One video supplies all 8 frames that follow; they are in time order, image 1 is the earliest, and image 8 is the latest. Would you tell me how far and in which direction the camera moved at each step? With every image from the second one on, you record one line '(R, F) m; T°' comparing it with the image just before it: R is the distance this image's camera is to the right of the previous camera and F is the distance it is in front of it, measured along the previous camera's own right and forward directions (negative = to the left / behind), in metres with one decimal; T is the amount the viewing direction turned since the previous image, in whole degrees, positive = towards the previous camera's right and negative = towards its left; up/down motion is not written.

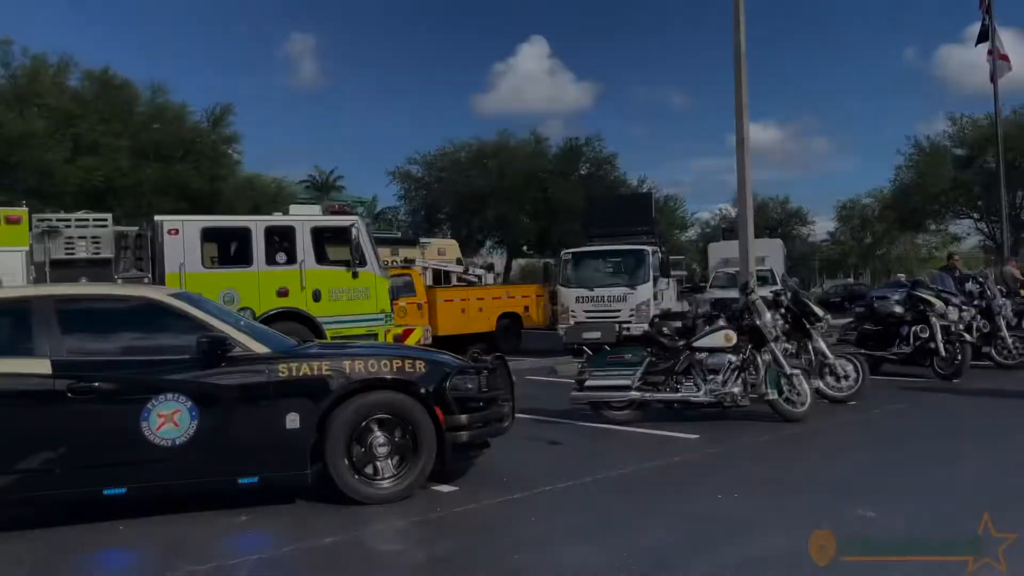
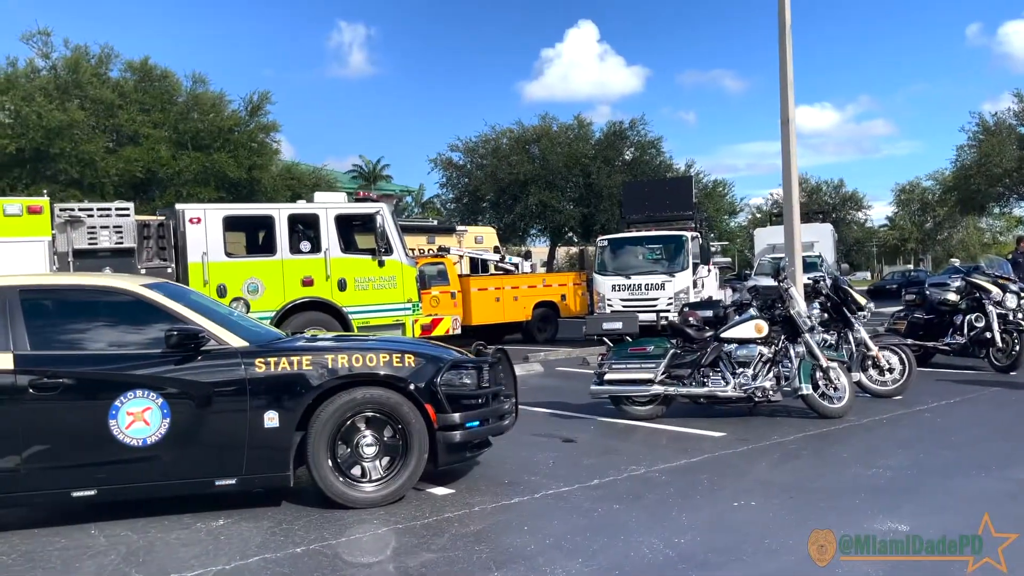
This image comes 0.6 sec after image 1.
(+0.3, +0.5) m; -3°
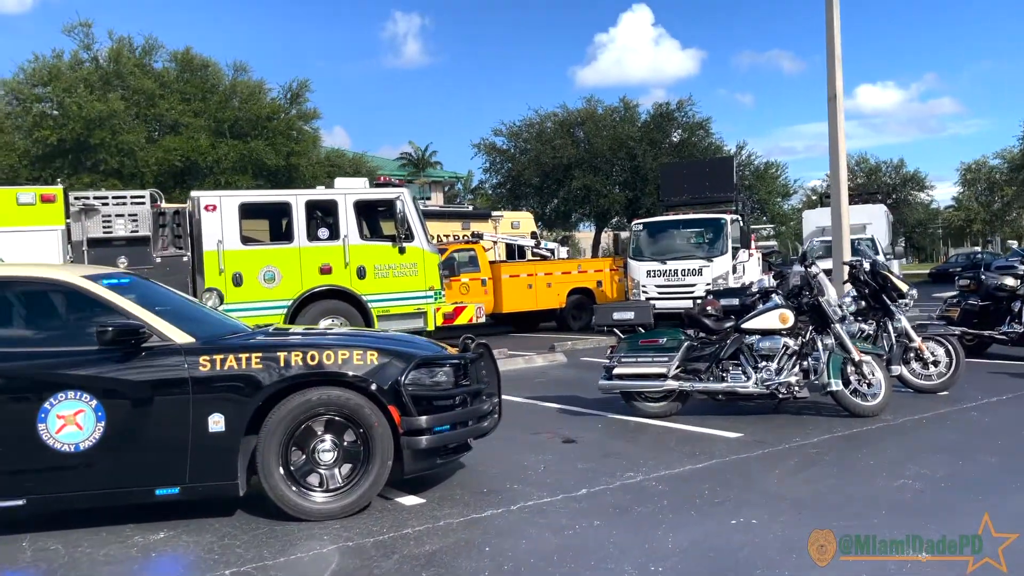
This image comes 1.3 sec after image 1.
(+0.5, +0.6) m; -4°
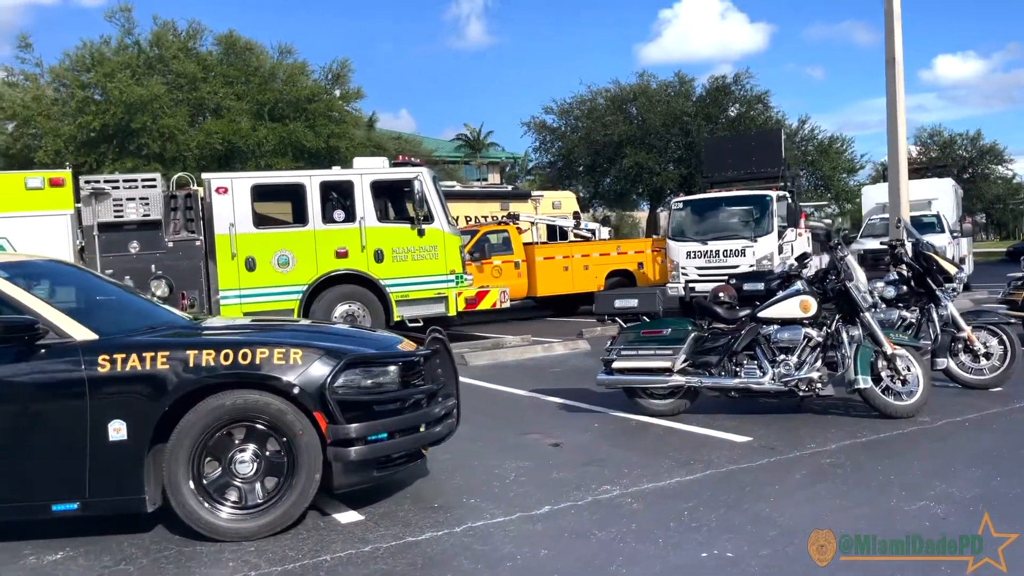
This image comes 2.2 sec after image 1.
(+0.6, +0.7) m; -4°
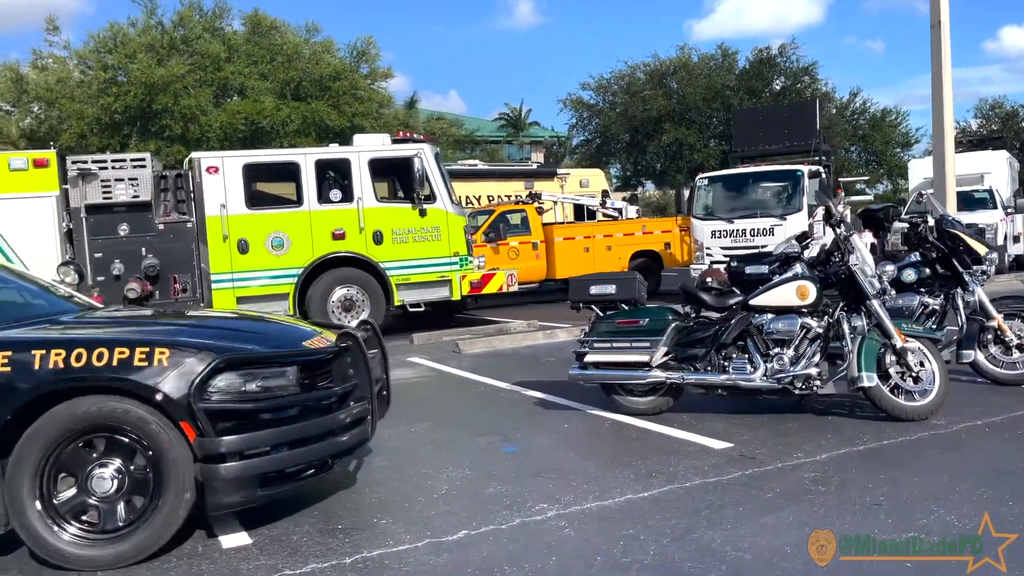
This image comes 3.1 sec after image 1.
(+0.7, +0.7) m; -3°
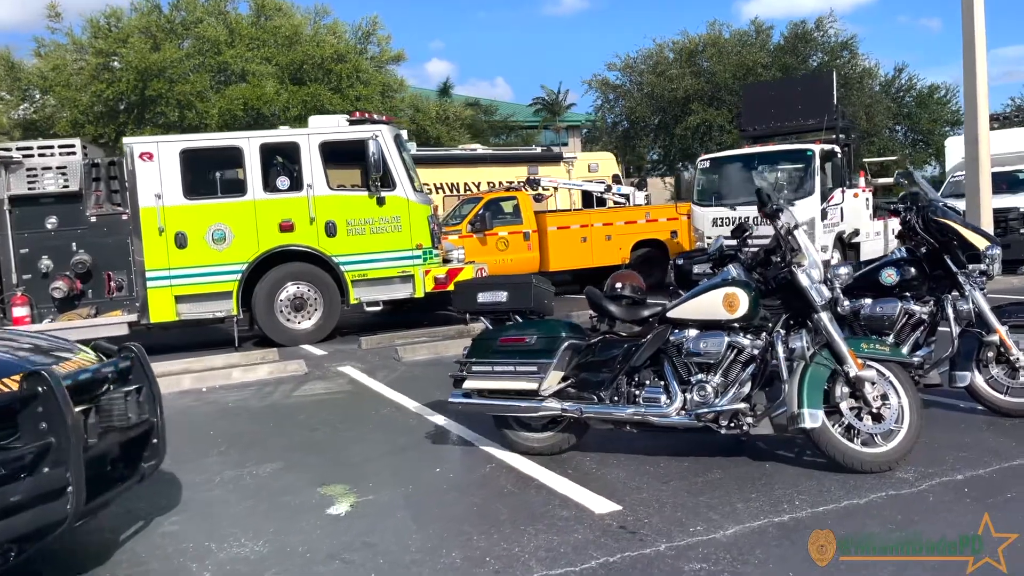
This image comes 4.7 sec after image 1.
(+1.1, +1.3) m; -3°
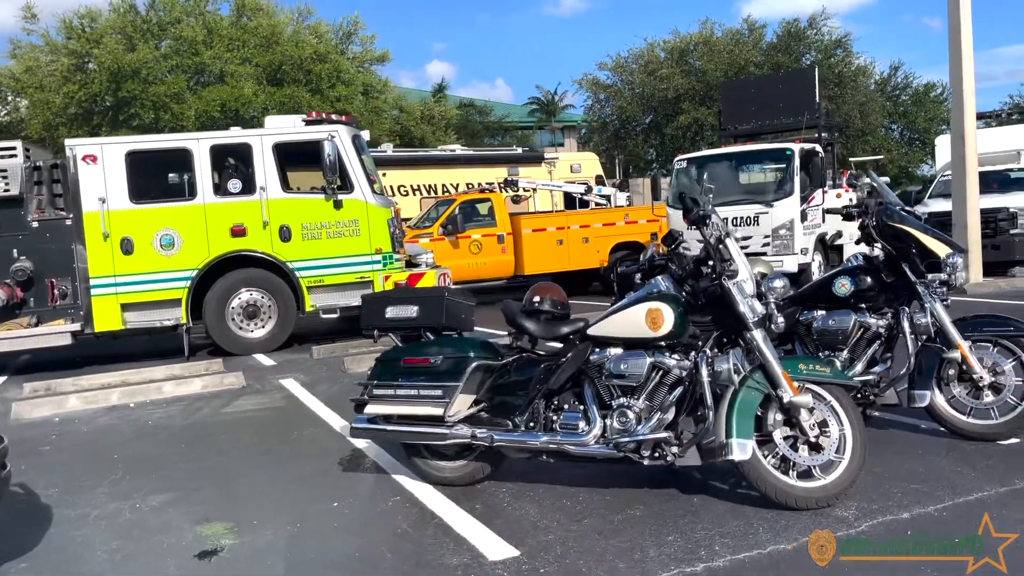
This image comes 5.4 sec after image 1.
(+0.5, +0.5) m; 0°
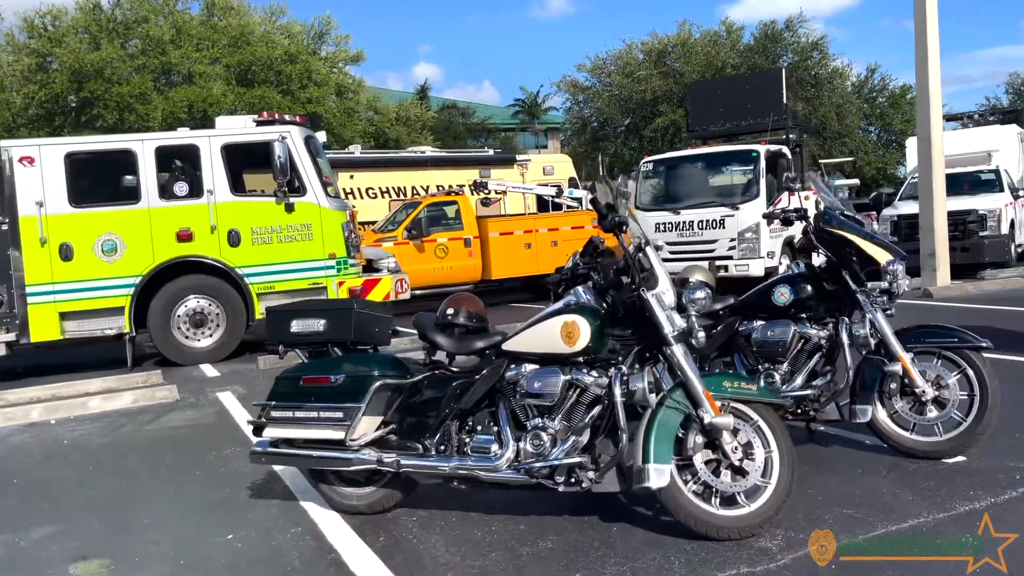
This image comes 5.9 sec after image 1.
(+0.4, +0.3) m; +1°
